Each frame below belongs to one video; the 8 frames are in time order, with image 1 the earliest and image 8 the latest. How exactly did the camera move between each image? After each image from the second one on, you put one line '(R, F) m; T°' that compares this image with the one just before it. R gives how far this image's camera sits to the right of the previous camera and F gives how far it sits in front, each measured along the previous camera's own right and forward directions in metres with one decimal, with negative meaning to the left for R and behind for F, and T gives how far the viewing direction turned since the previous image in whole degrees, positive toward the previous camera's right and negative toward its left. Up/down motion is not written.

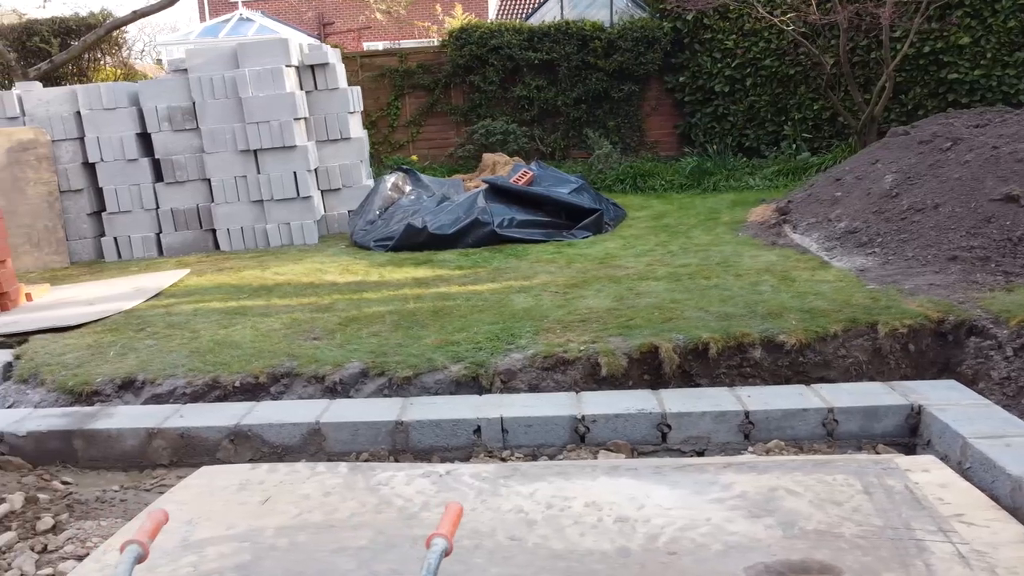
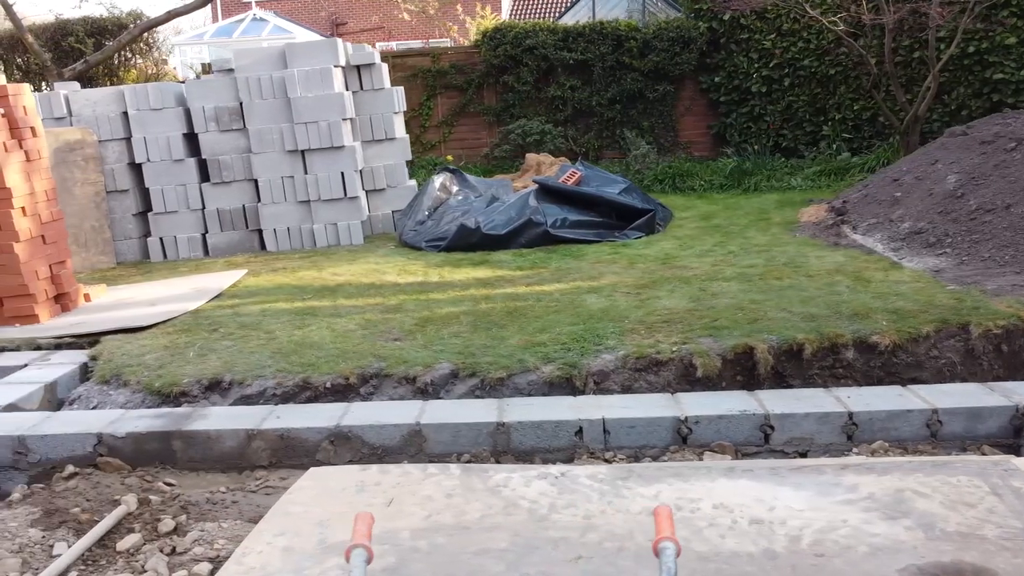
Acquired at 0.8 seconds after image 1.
(-0.3, 0.0) m; 0°
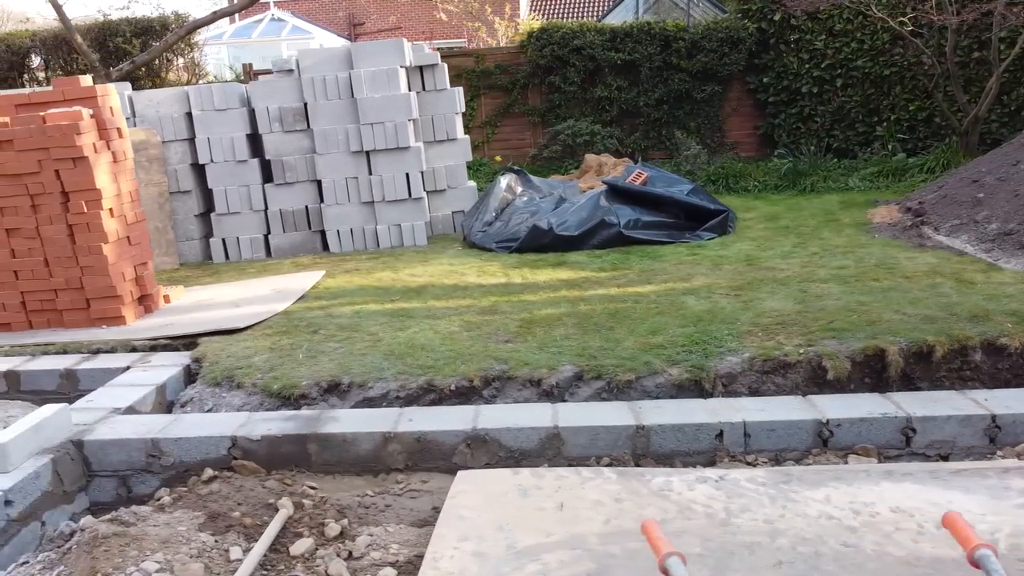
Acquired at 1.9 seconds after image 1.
(-0.4, 0.0) m; 0°
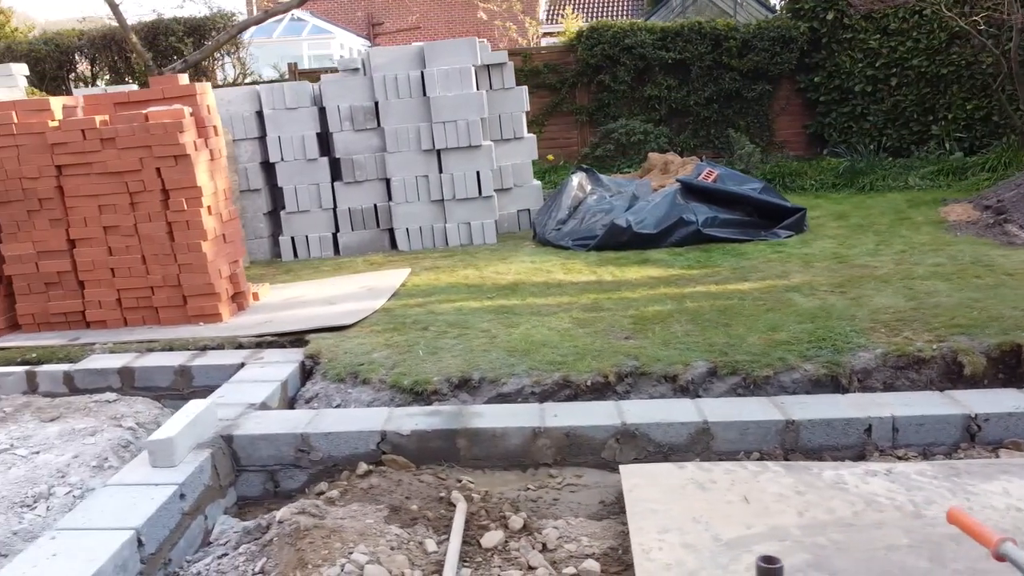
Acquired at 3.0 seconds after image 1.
(-0.5, 0.0) m; 0°
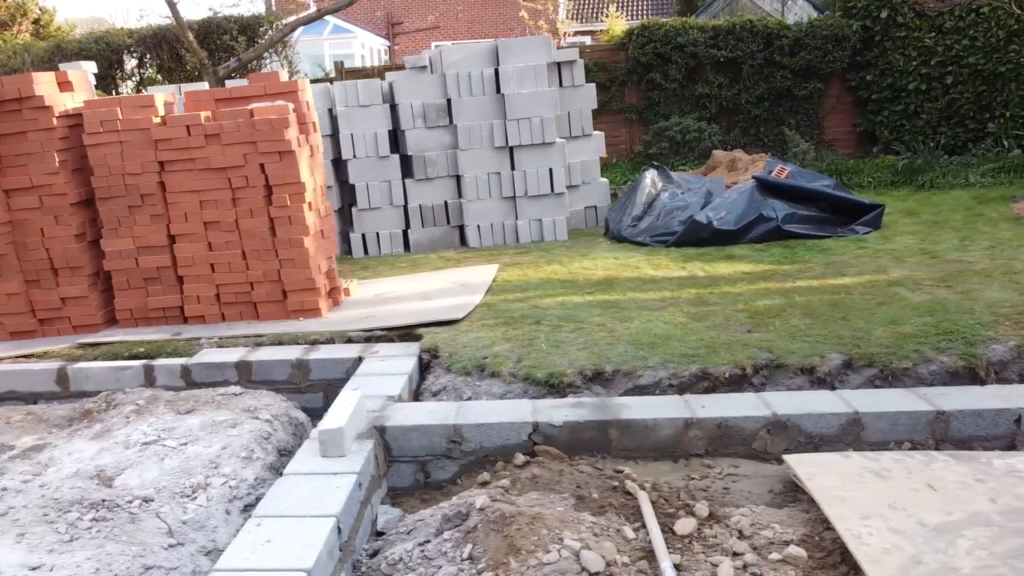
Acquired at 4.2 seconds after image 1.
(-0.5, 0.0) m; 0°
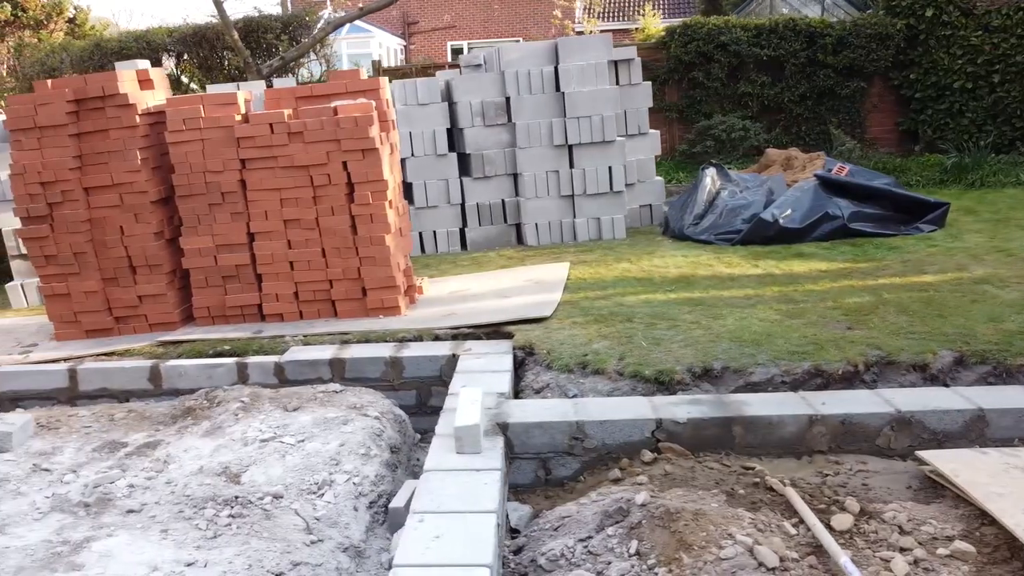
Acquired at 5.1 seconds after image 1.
(-0.4, 0.0) m; 0°
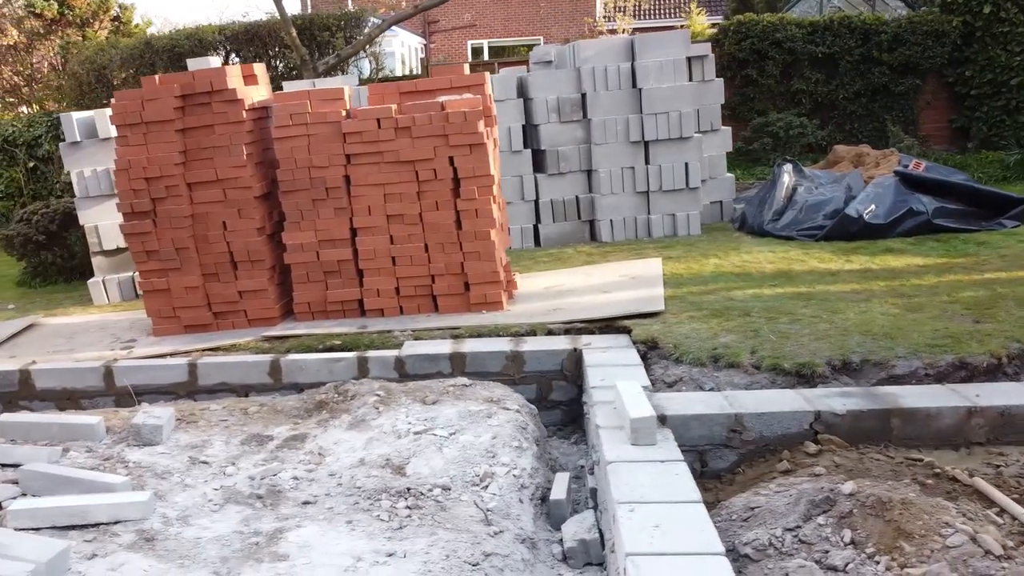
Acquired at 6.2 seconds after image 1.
(-0.5, 0.0) m; 0°
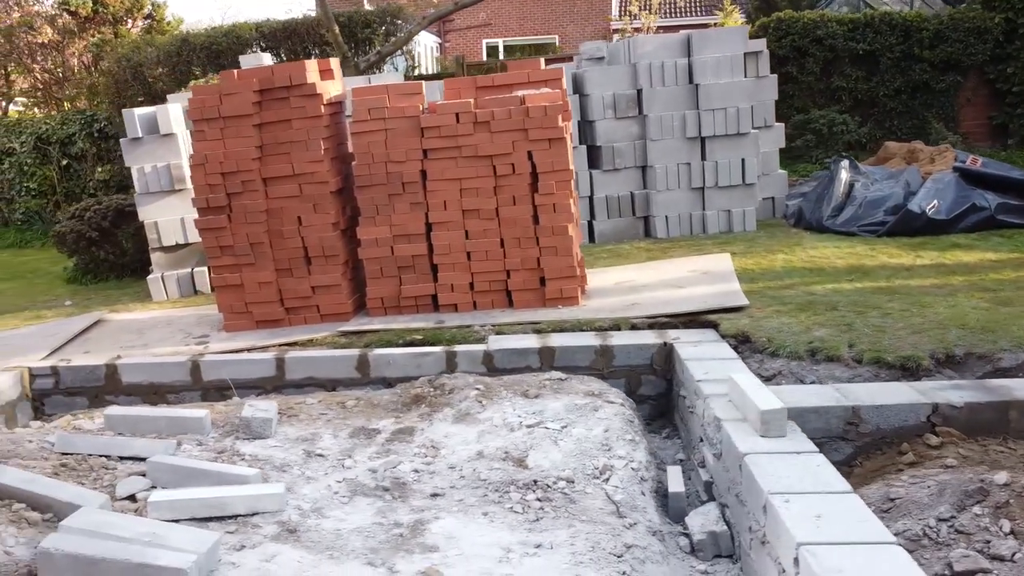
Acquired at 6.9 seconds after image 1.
(-0.4, 0.0) m; 0°
